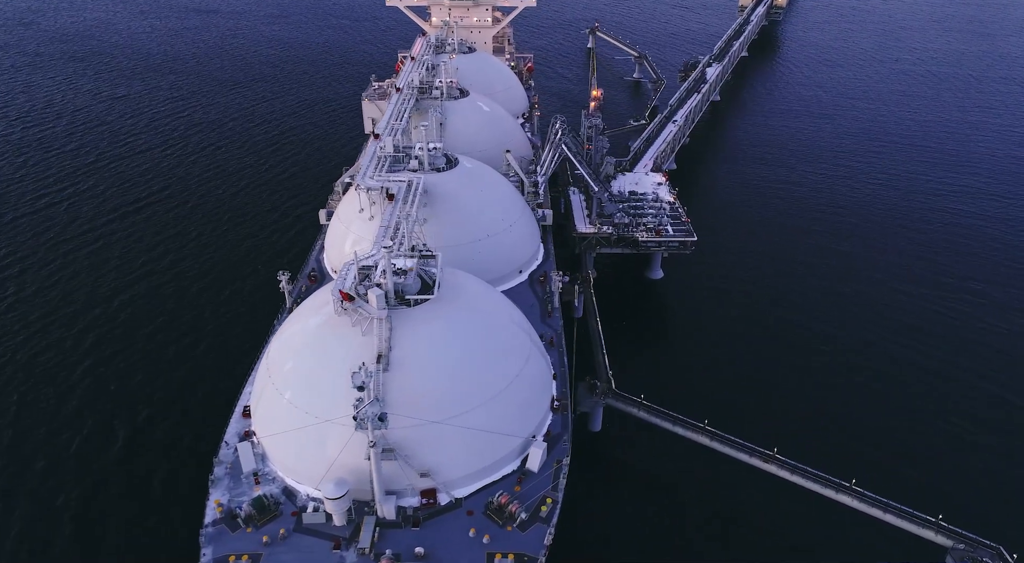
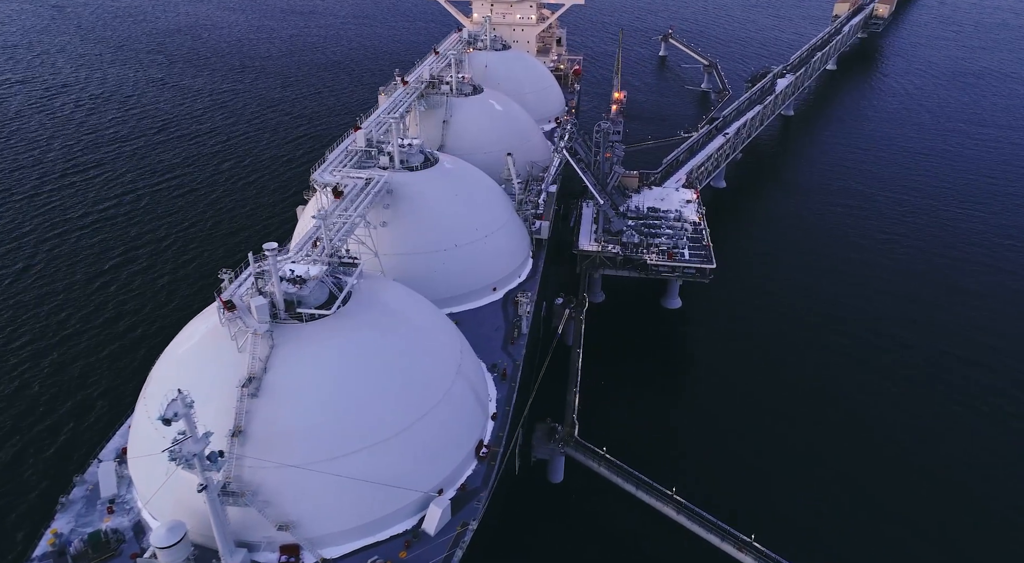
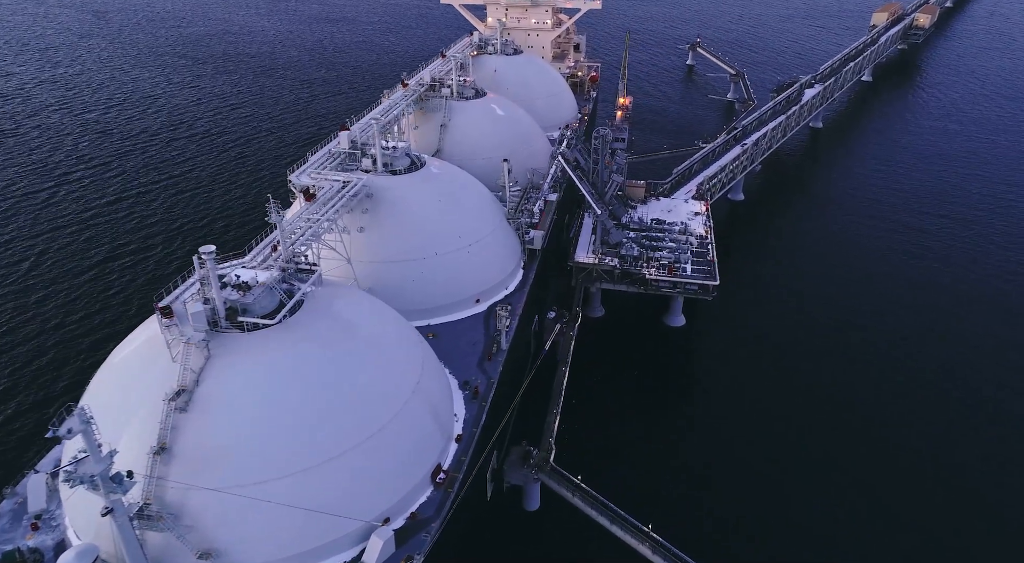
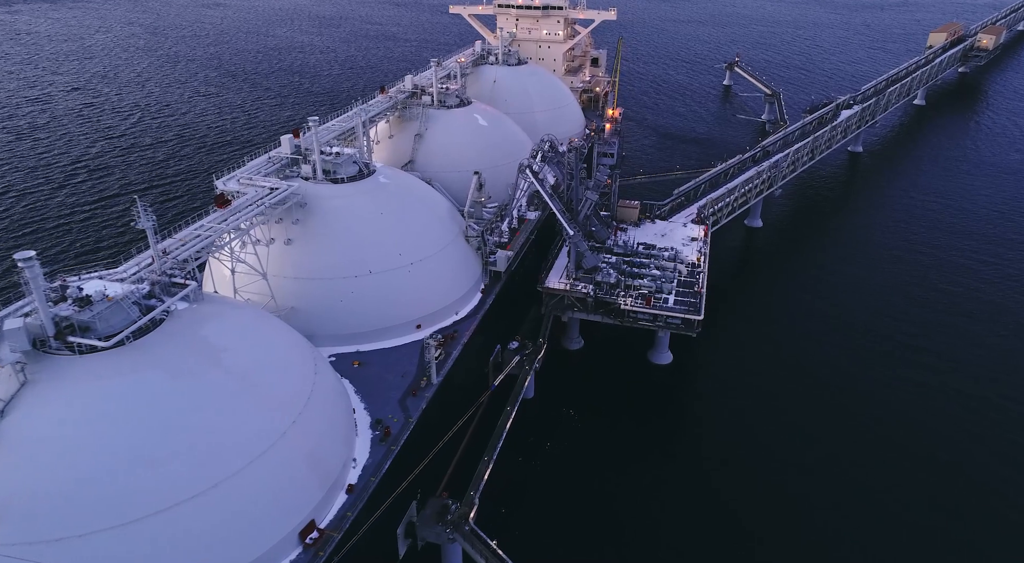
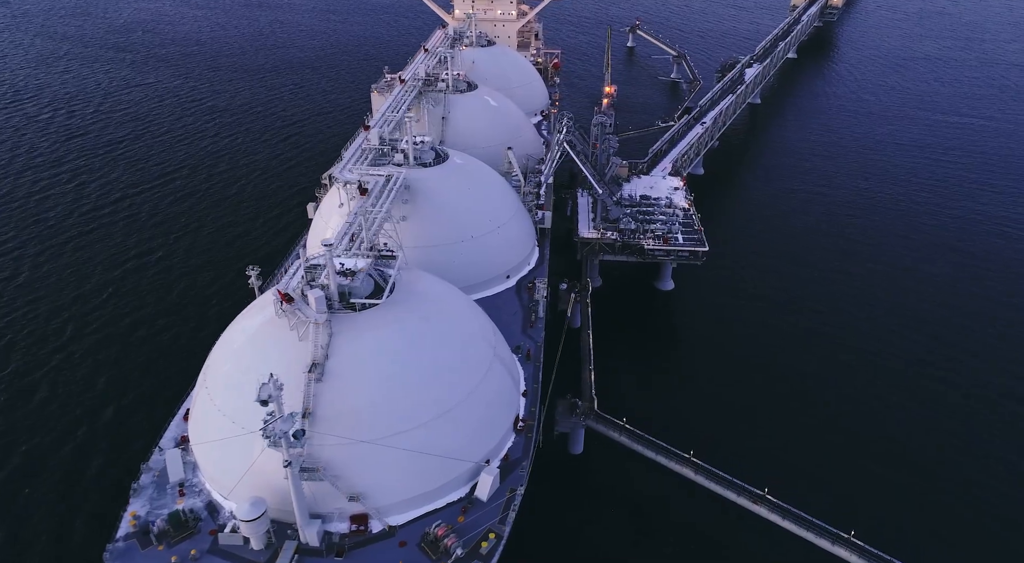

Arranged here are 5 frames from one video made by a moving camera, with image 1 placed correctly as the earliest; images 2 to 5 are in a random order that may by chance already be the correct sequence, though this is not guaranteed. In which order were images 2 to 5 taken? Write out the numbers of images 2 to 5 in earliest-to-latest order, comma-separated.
5, 2, 3, 4
